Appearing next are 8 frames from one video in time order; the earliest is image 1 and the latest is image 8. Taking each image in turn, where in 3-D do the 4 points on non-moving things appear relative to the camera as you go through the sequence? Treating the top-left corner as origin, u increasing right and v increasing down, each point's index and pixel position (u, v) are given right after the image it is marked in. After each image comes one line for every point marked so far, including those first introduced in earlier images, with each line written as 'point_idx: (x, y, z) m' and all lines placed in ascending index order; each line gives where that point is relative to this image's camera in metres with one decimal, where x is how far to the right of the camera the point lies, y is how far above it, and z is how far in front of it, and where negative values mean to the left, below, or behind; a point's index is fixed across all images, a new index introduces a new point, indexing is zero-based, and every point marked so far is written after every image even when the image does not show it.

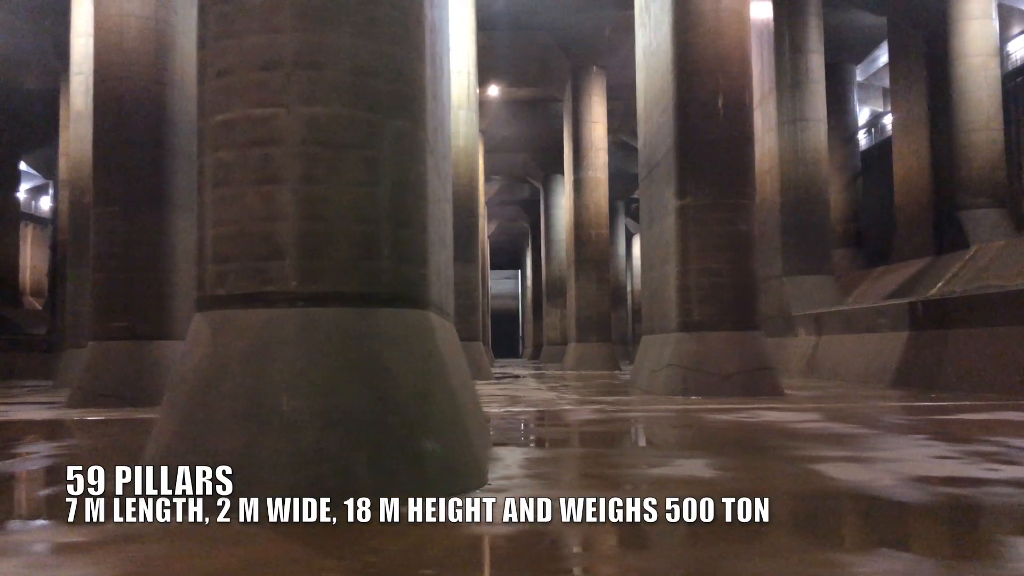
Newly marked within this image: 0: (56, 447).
0: (-4.7, -1.7, +8.1) m
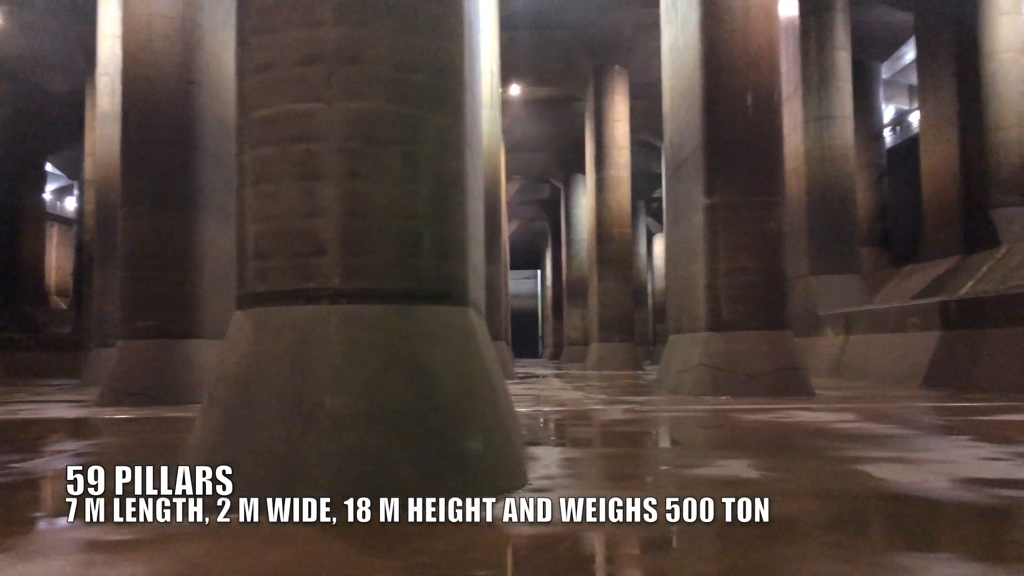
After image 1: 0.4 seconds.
0: (-4.4, -1.6, +8.1) m
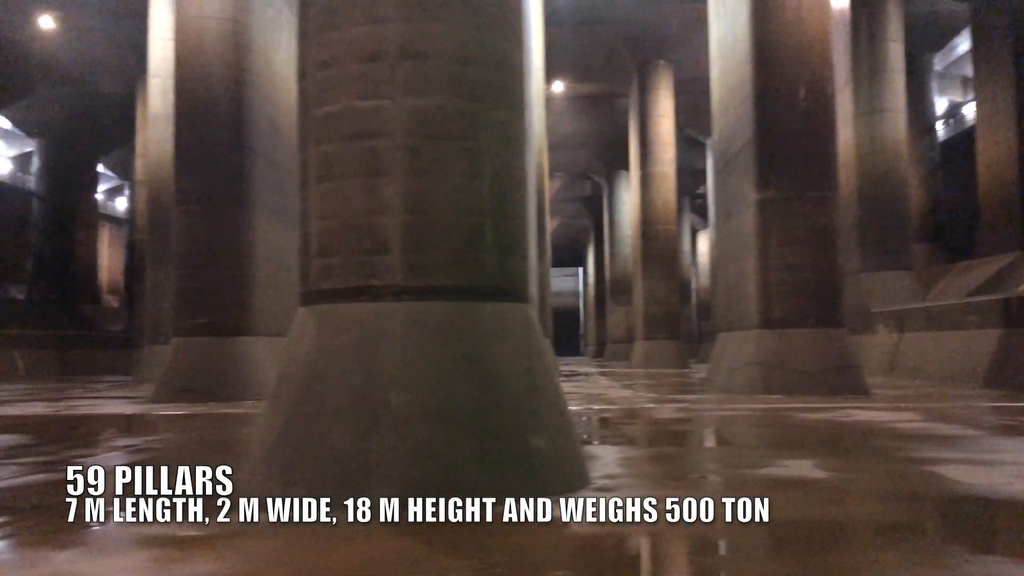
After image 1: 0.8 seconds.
0: (-3.9, -1.6, +8.2) m
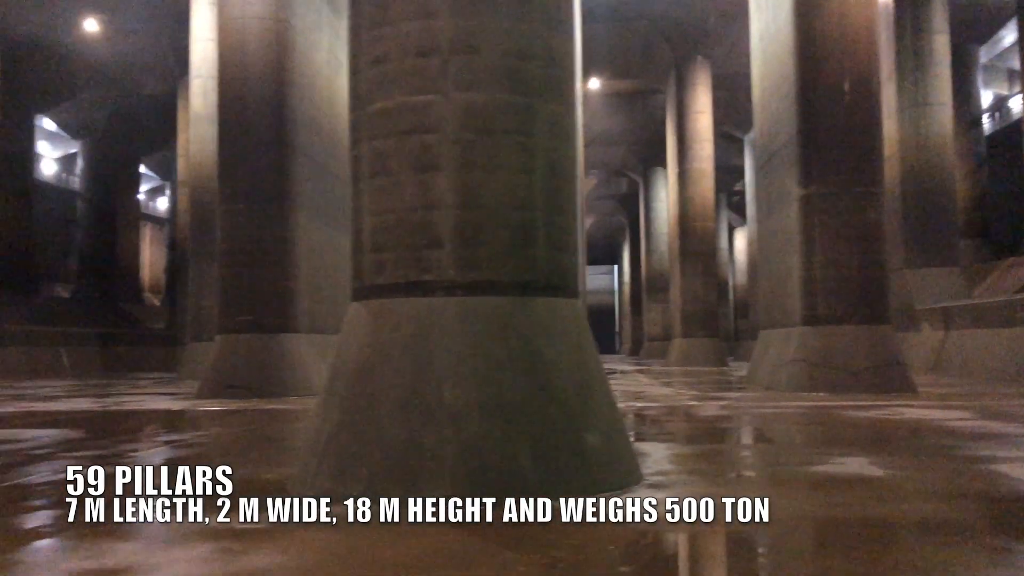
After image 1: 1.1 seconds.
0: (-3.4, -1.6, +8.4) m
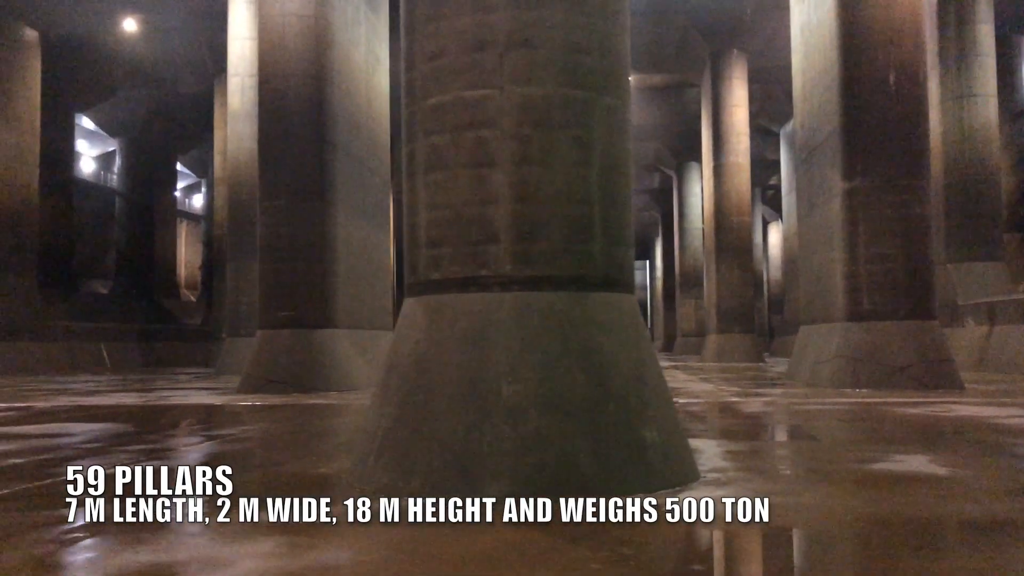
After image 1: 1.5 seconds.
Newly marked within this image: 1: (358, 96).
0: (-2.9, -1.5, +8.5) m
1: (-2.8, +3.5, +14.4) m
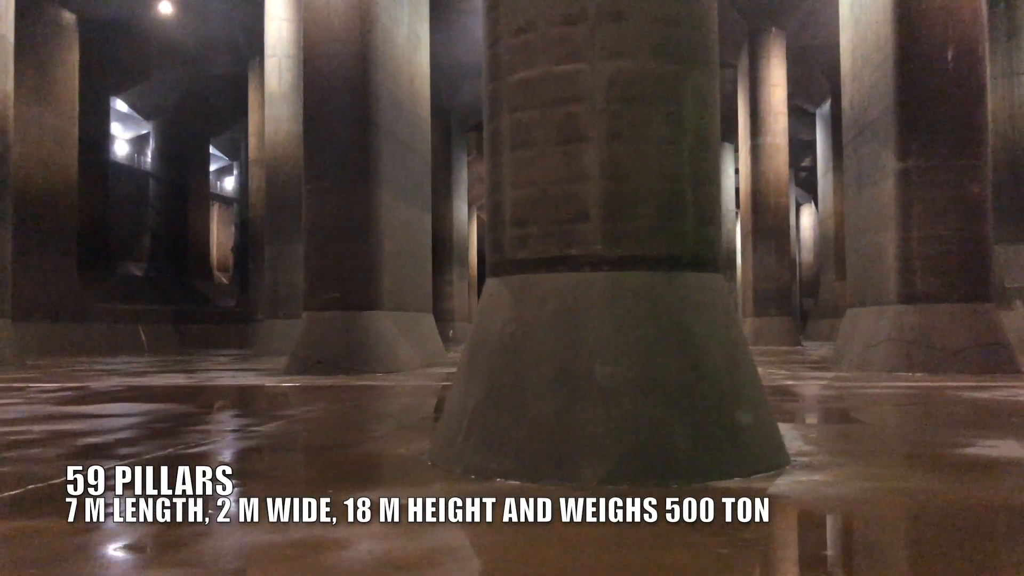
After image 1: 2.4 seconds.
0: (-2.3, -1.3, +8.5) m
1: (-2.0, +3.9, +14.3) m
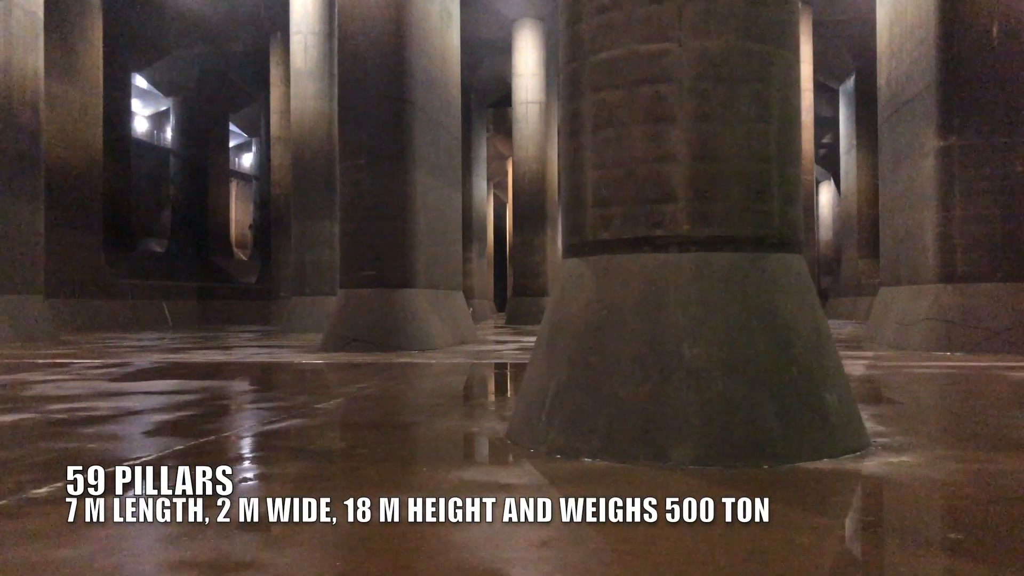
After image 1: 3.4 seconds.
0: (-1.8, -1.1, +8.6) m
1: (-1.4, +4.3, +14.3) m
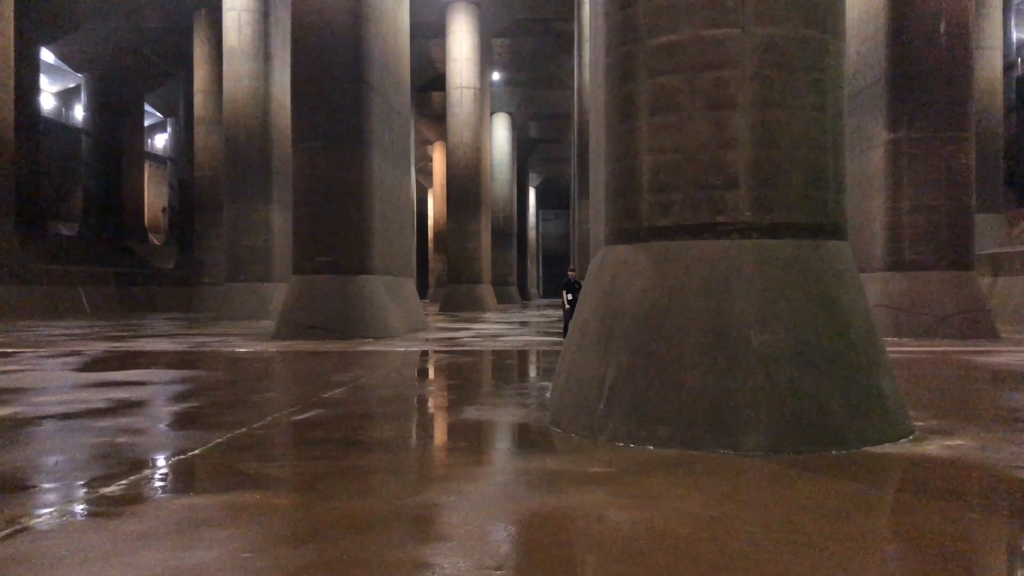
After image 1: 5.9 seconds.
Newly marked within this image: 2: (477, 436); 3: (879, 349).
0: (-1.8, -1.0, +8.2) m
1: (-2.1, +4.5, +13.9) m
2: (-0.2, -0.9, +5.0) m
3: (+2.2, -0.4, +4.8) m
